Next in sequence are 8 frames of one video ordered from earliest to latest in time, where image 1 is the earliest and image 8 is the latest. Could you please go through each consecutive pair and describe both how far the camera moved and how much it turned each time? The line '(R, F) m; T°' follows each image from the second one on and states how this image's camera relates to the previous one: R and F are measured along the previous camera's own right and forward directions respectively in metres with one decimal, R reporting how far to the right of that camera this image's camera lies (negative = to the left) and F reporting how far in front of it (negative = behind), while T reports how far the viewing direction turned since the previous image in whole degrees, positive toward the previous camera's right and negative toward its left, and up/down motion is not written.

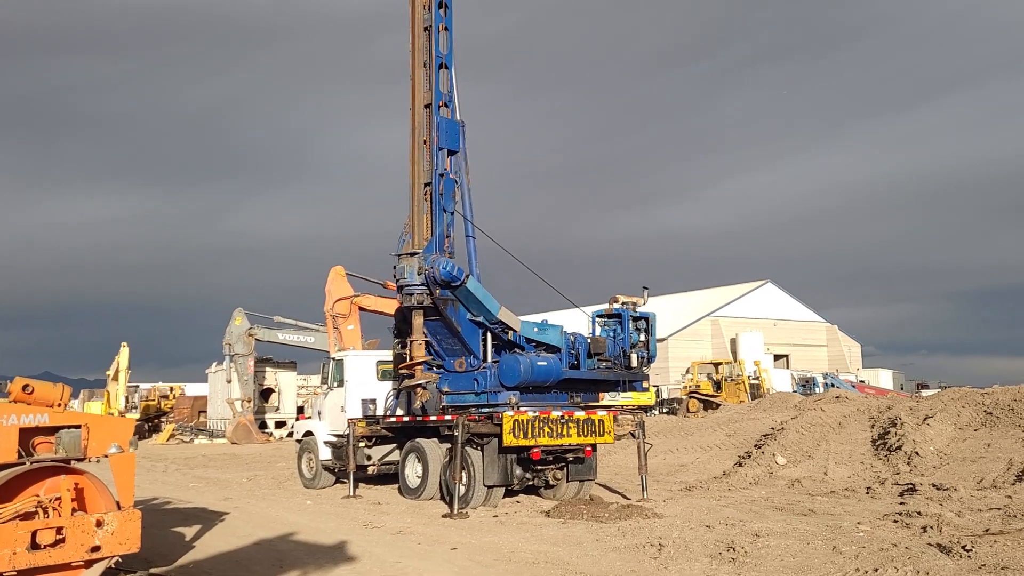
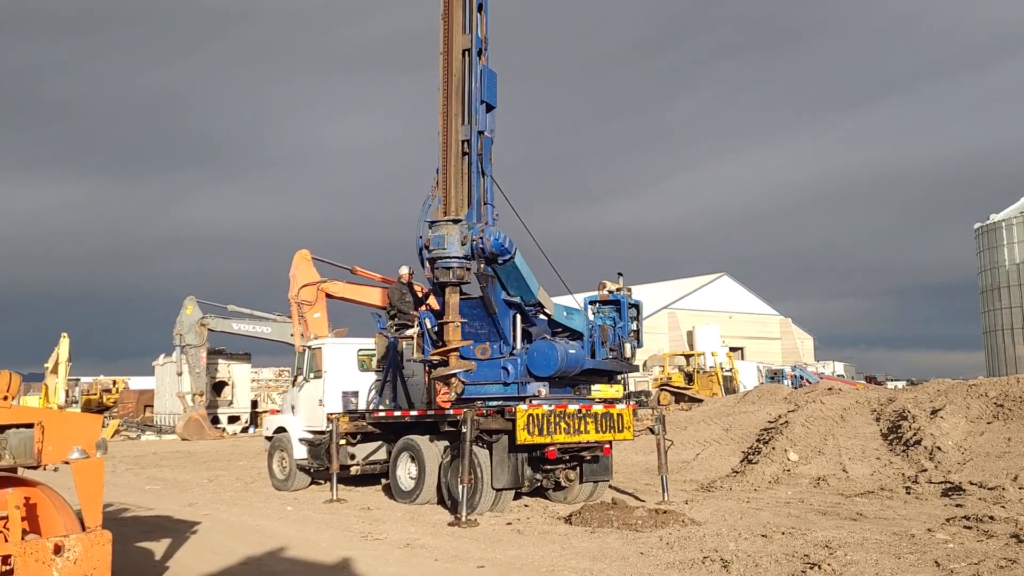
(-0.9, +1.5) m; +3°
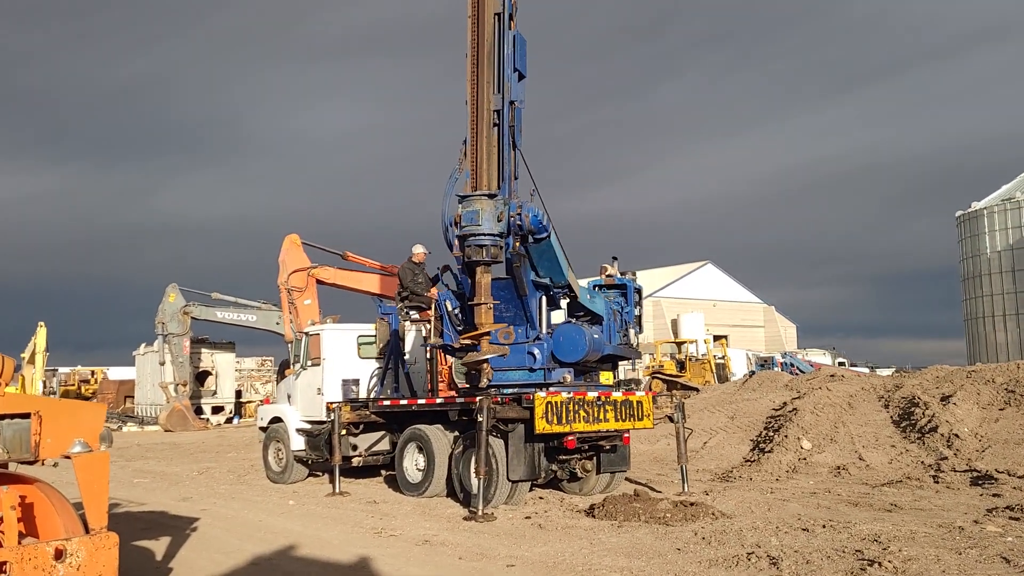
(-0.5, +0.6) m; +1°
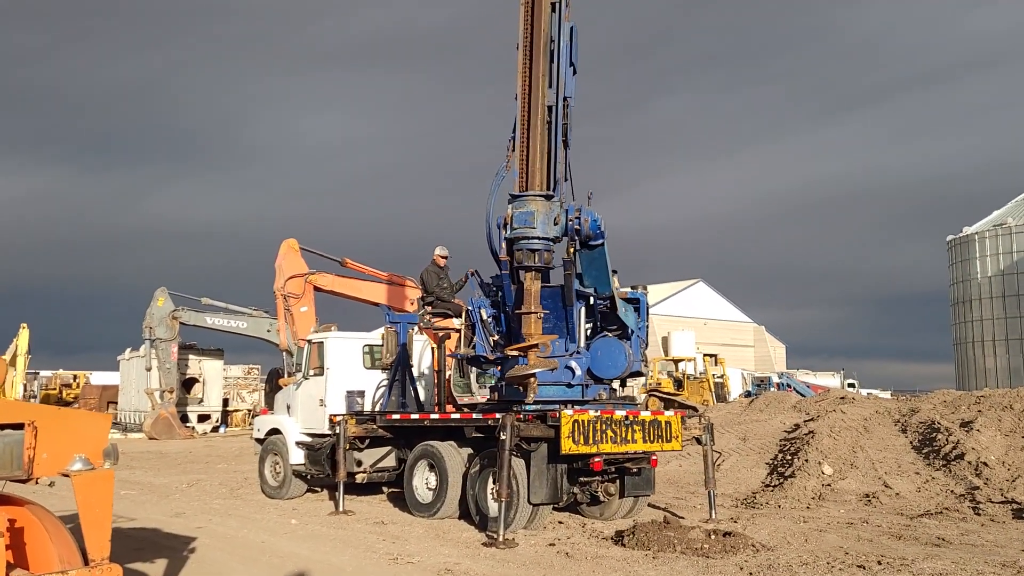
(-0.5, +0.7) m; +1°
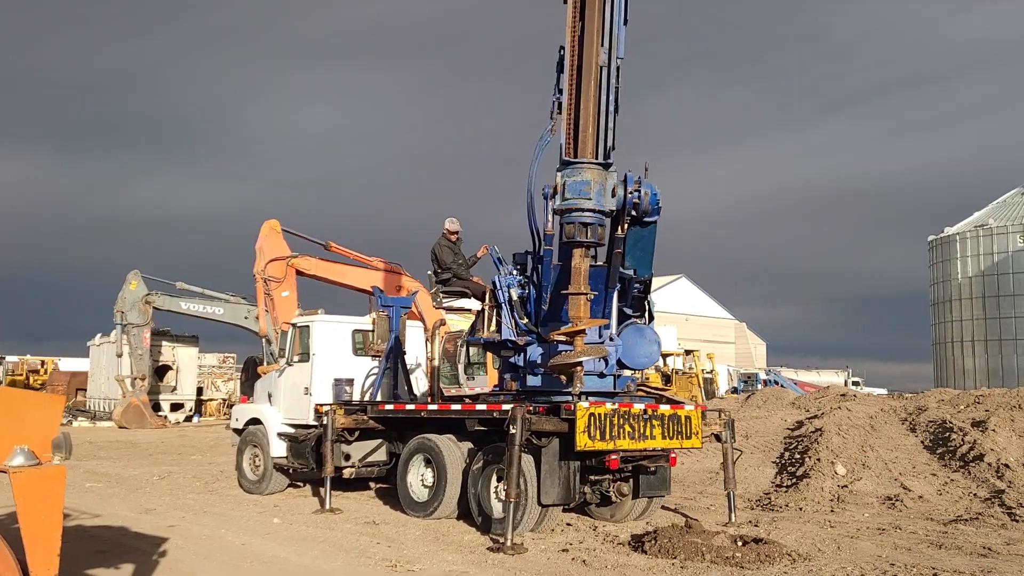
(-0.4, +1.0) m; +2°
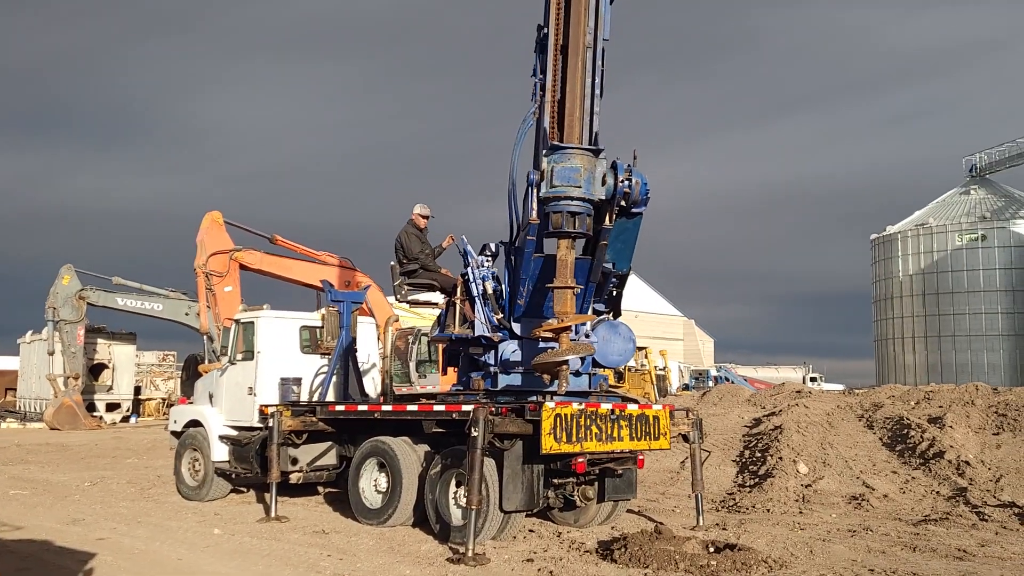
(-0.1, +0.6) m; +3°
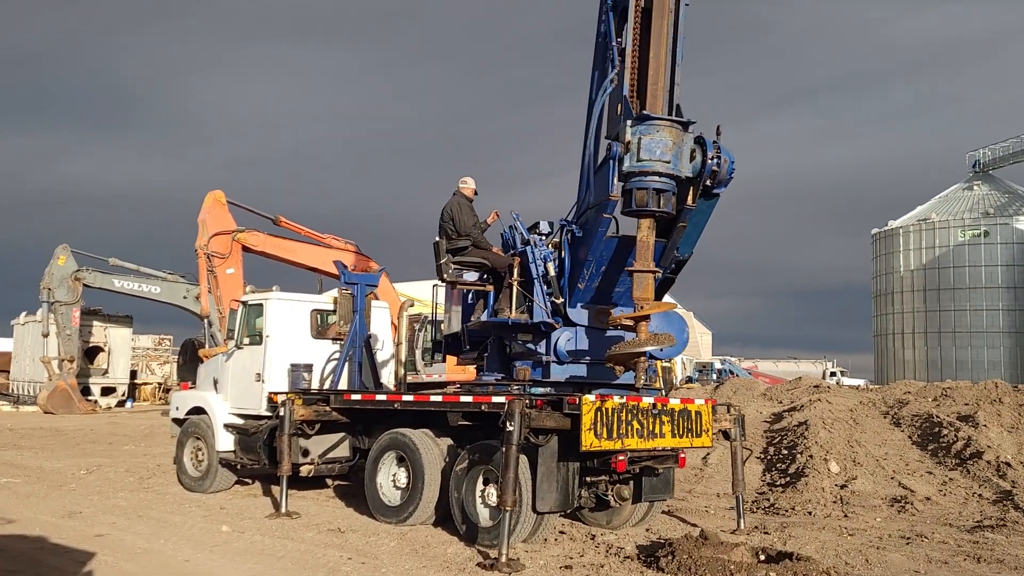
(-0.4, +0.7) m; 0°
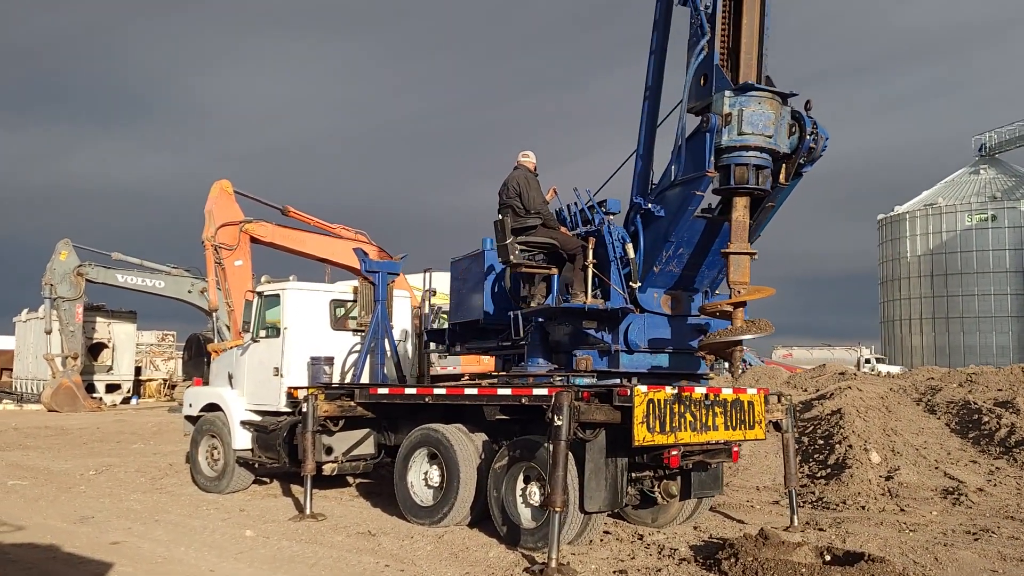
(-0.4, +0.6) m; 0°
